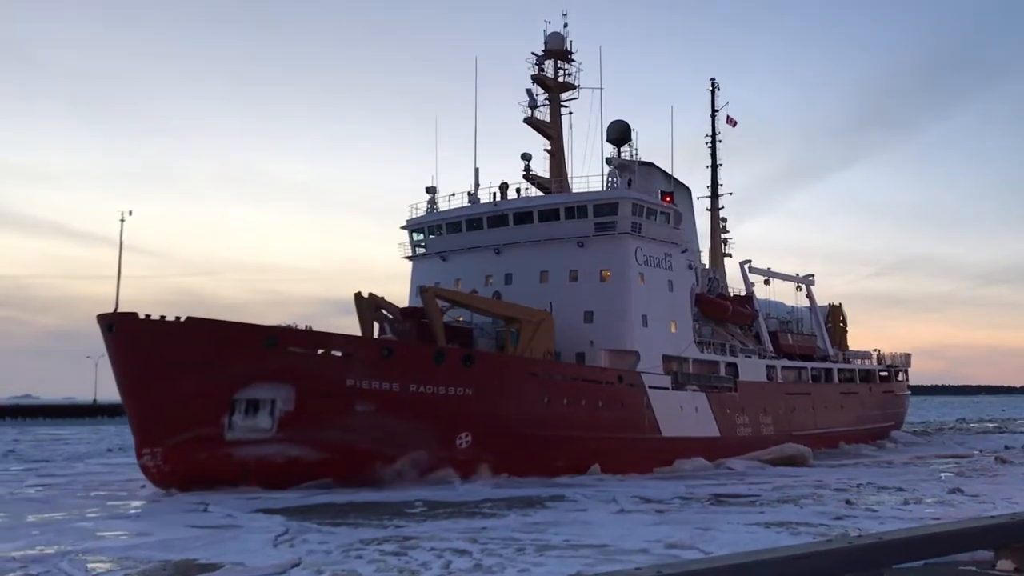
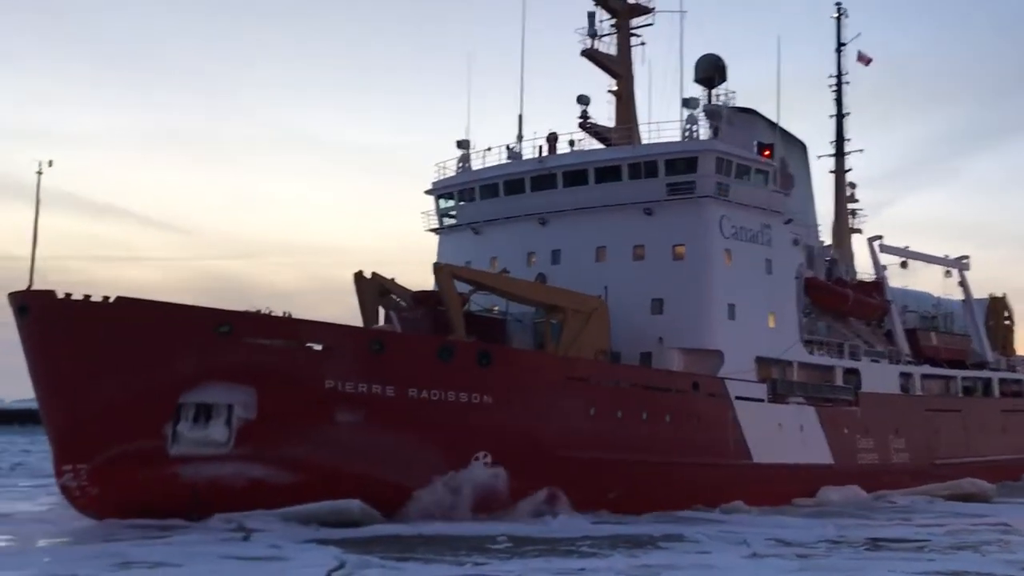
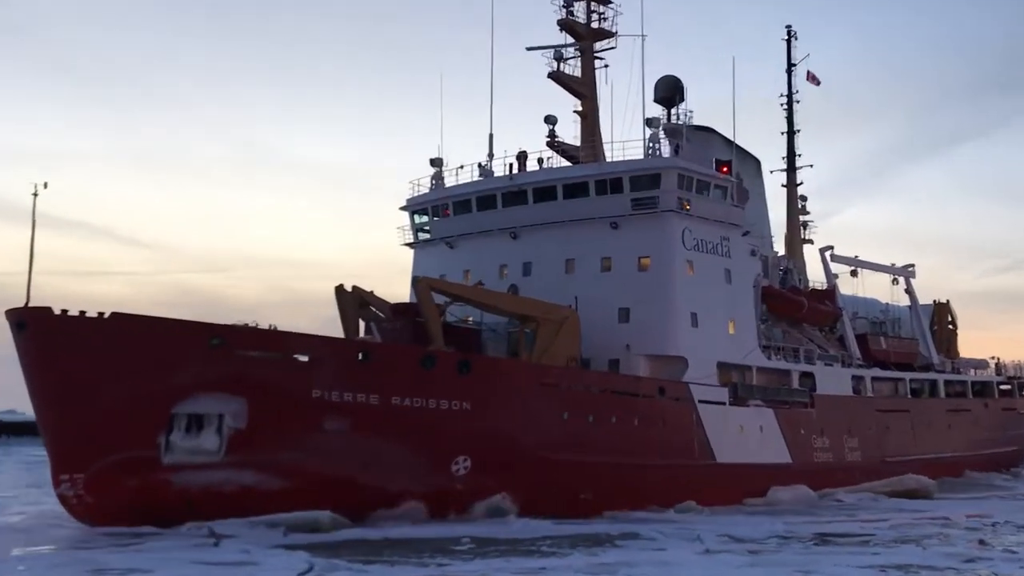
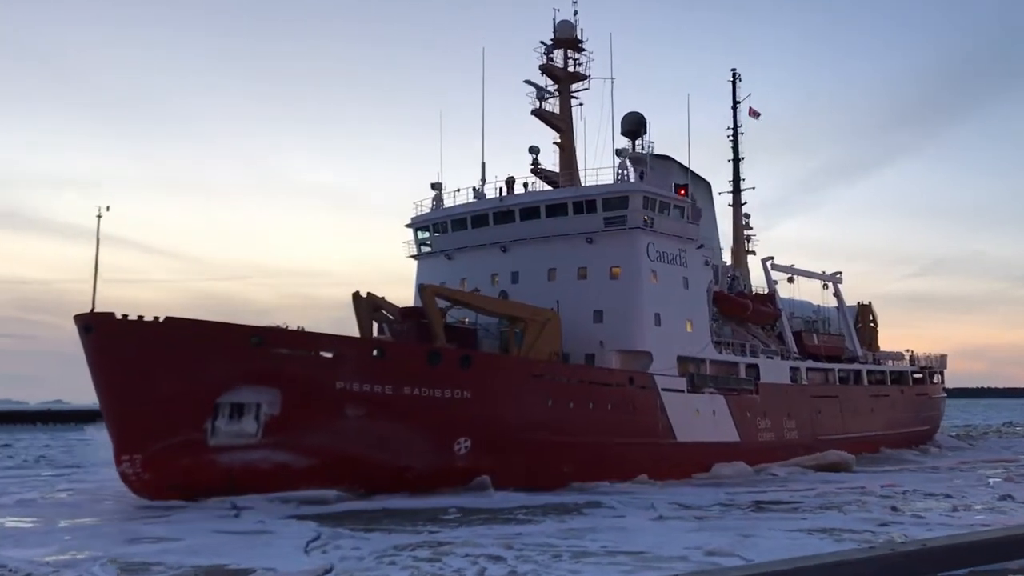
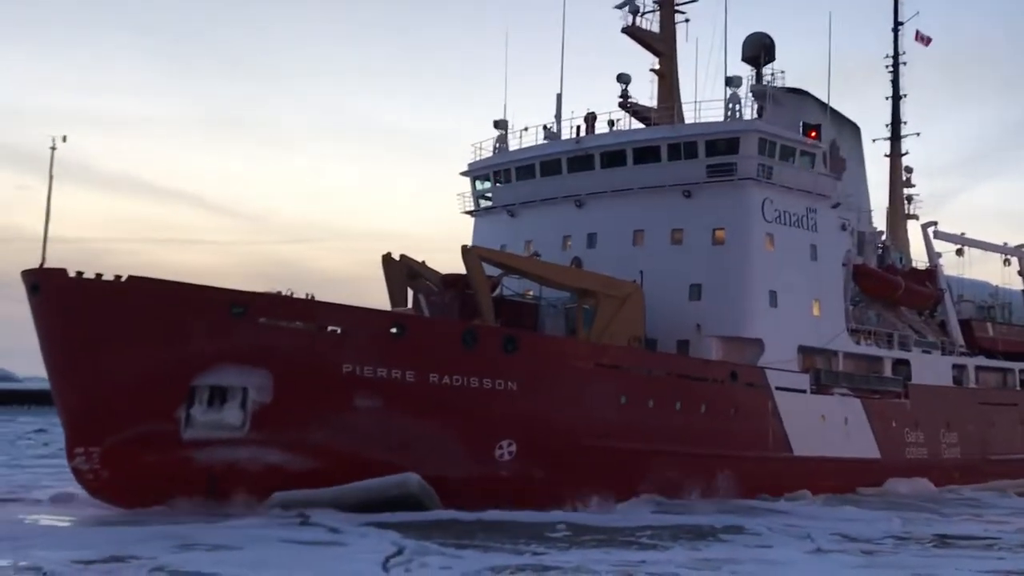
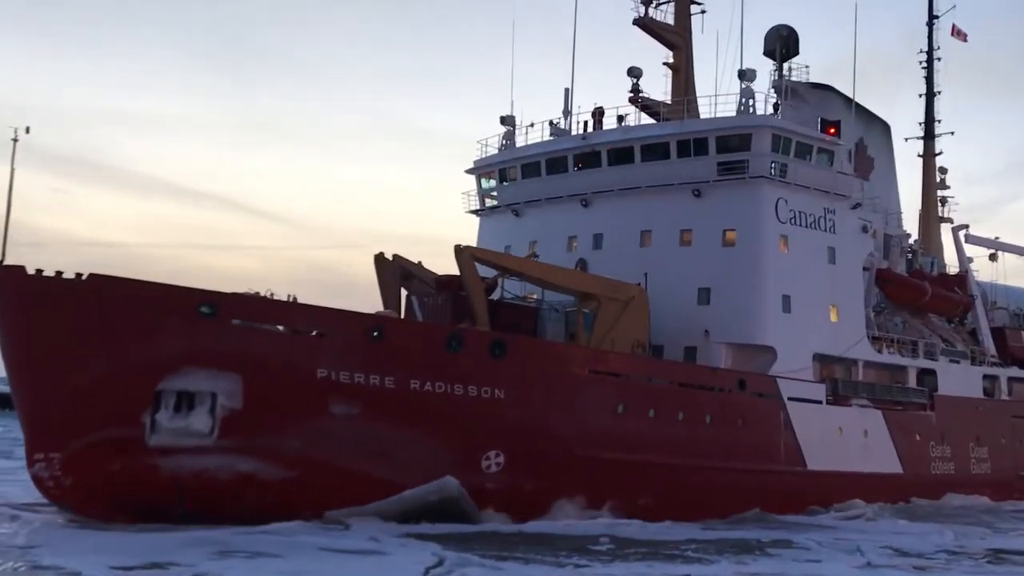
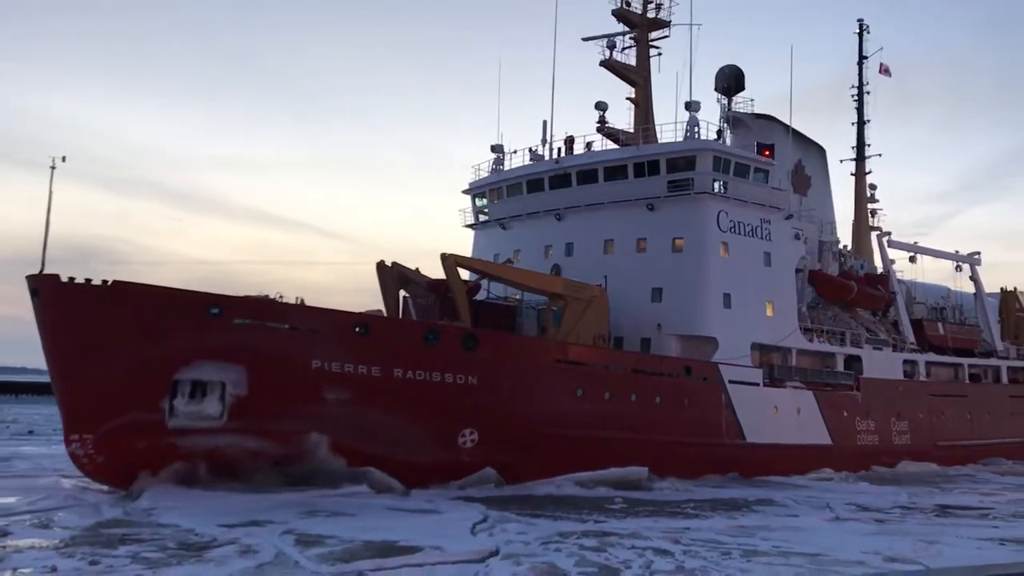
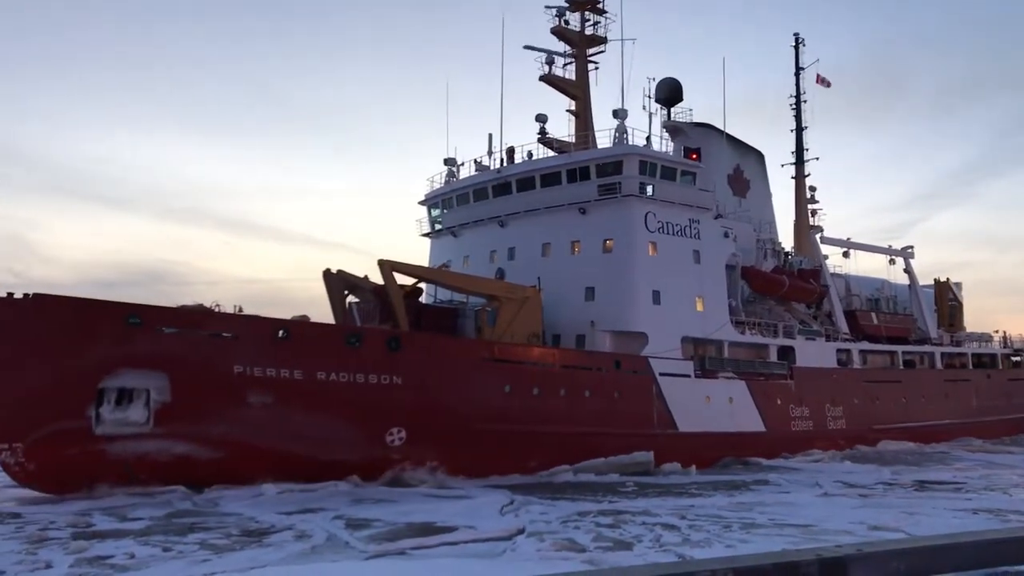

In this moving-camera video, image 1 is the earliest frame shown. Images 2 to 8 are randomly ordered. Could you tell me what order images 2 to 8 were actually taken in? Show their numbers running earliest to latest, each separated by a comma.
4, 3, 2, 5, 6, 7, 8
